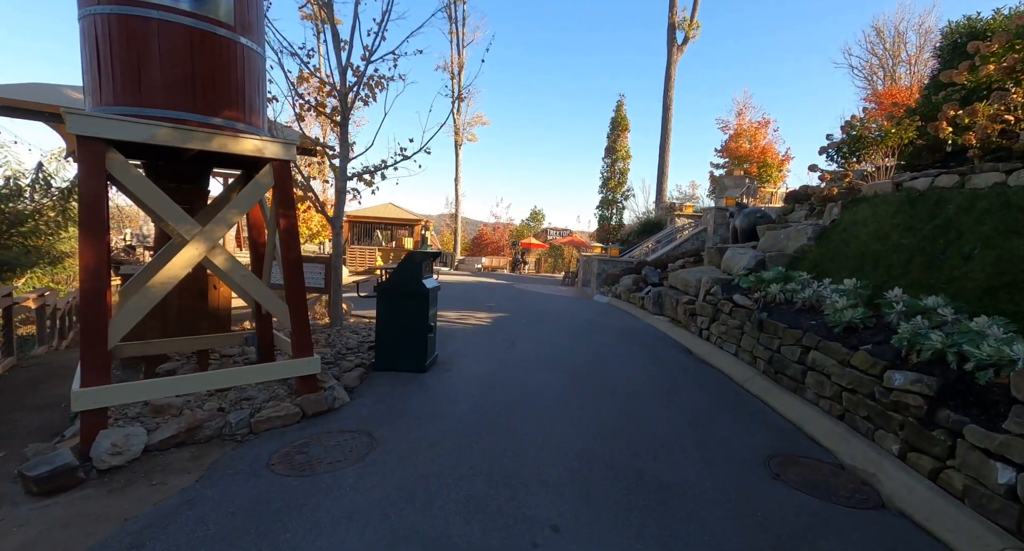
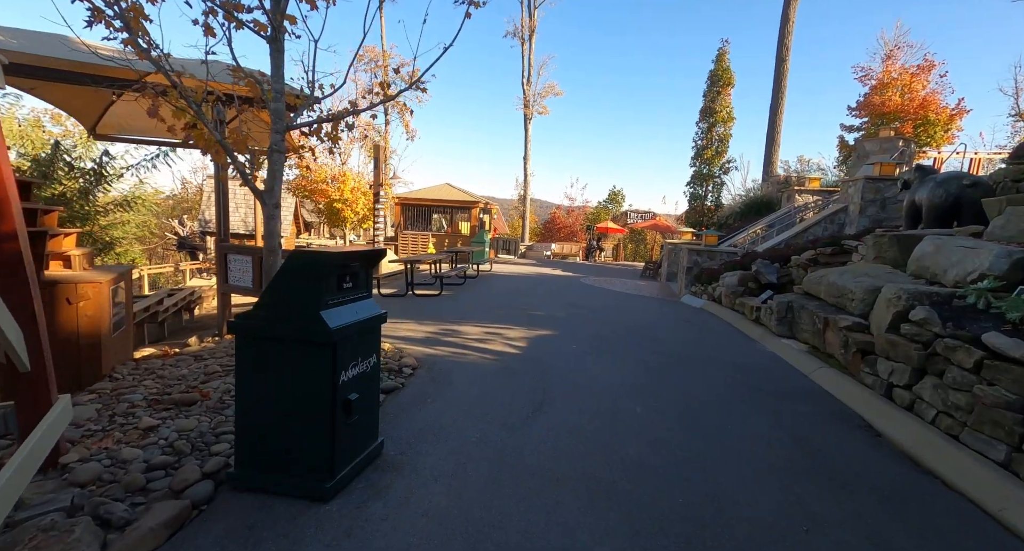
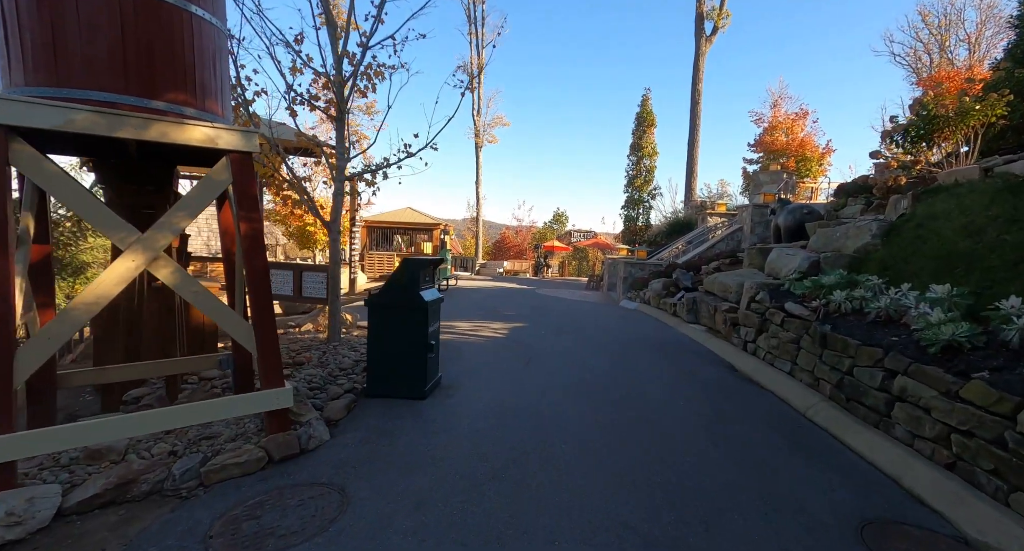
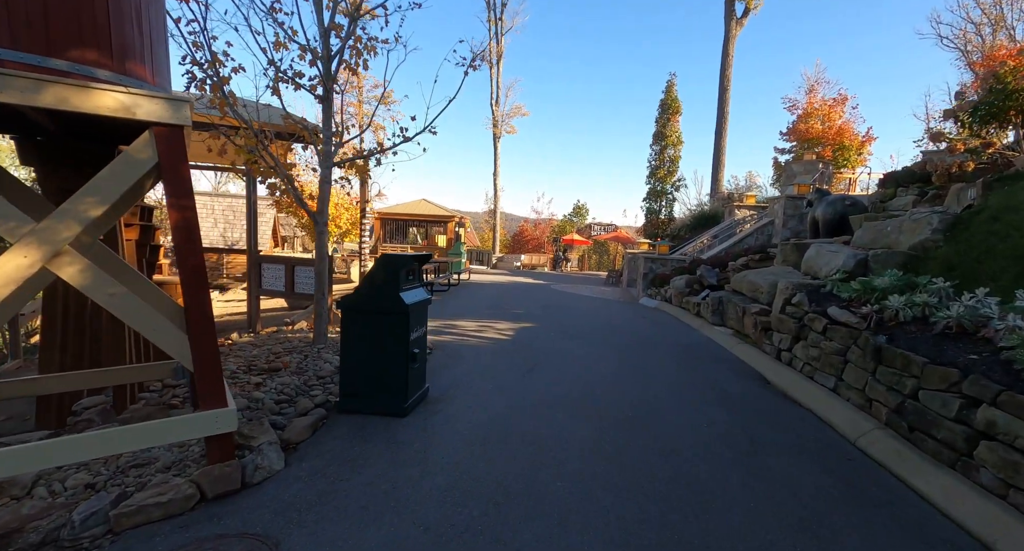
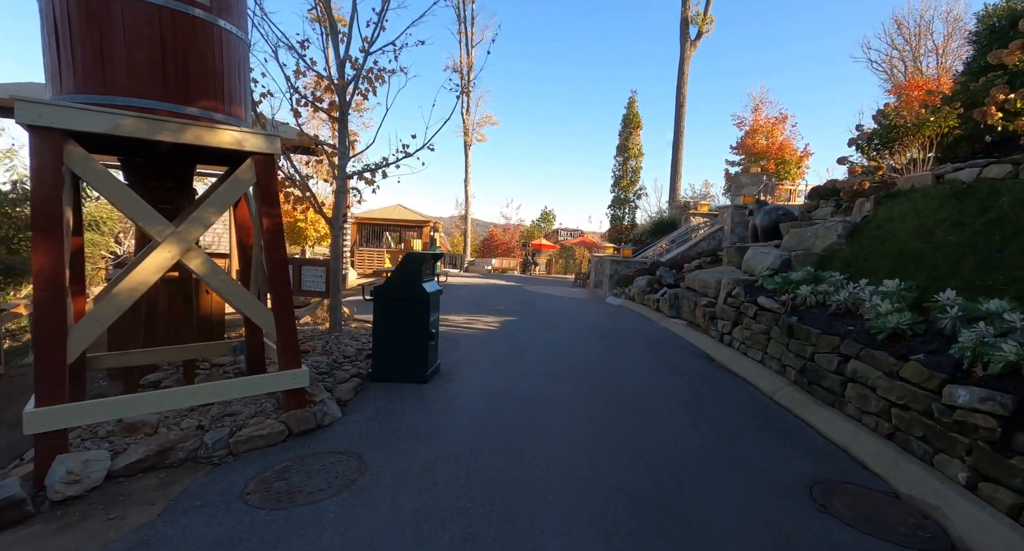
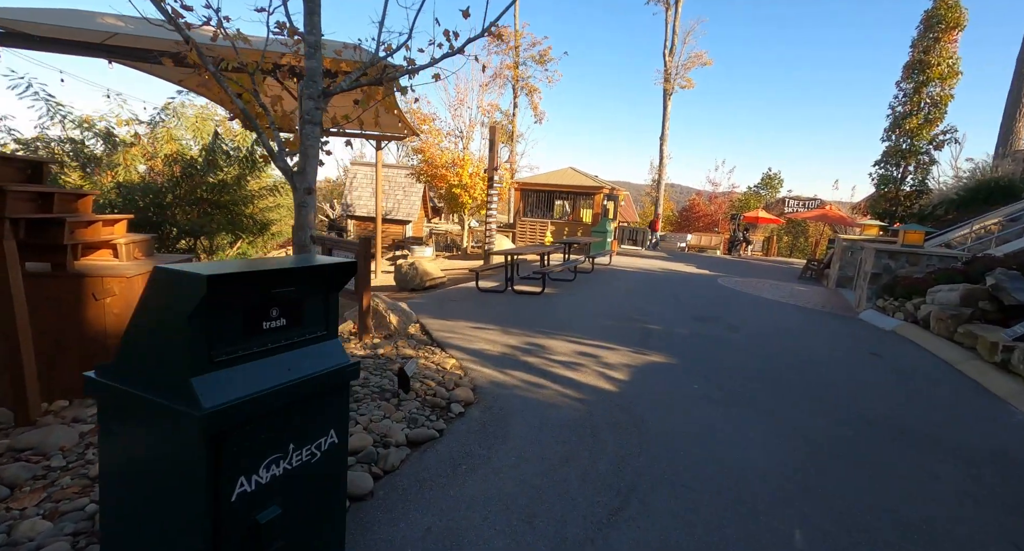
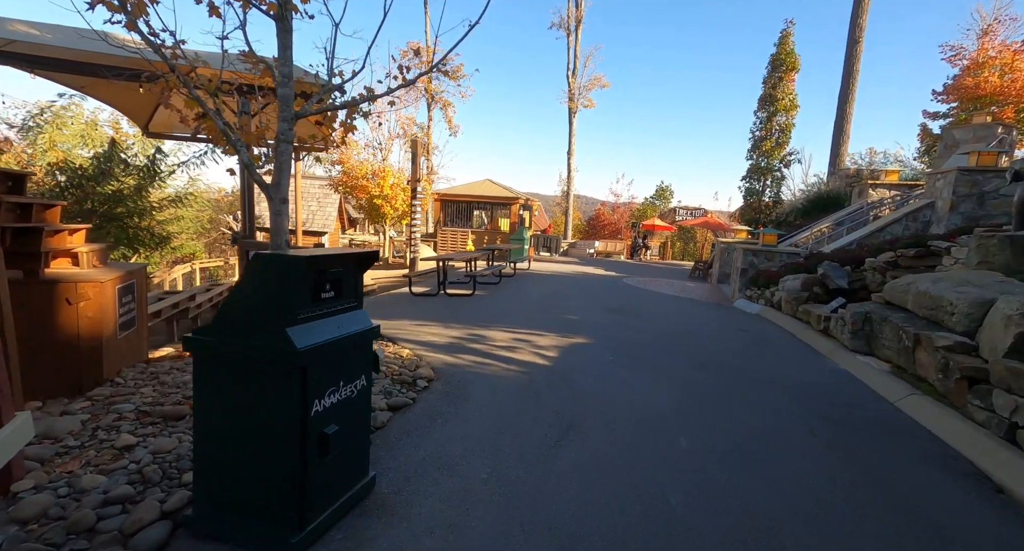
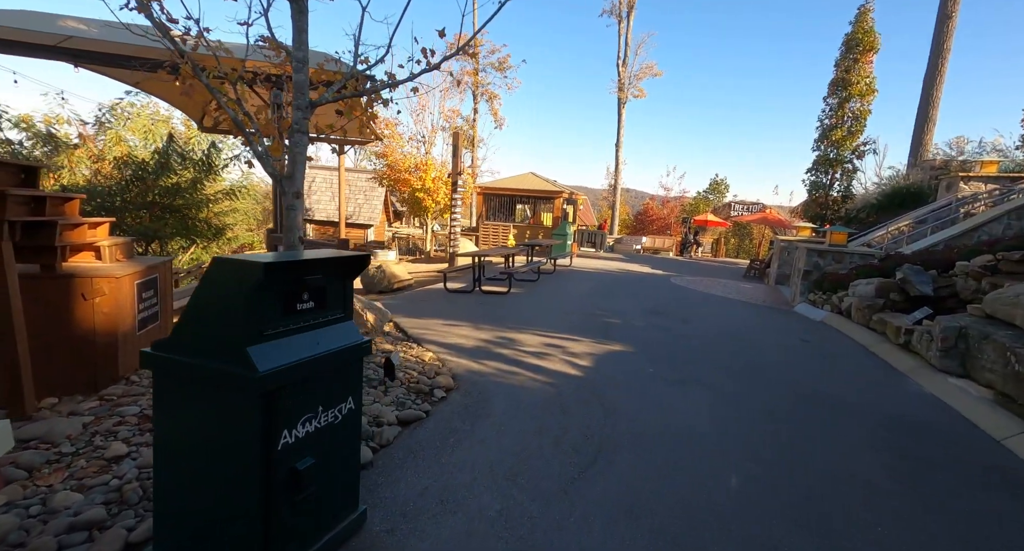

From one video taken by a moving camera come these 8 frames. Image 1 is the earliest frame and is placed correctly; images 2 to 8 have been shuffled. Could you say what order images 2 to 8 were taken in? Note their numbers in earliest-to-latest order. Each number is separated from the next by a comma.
5, 3, 4, 2, 7, 8, 6
